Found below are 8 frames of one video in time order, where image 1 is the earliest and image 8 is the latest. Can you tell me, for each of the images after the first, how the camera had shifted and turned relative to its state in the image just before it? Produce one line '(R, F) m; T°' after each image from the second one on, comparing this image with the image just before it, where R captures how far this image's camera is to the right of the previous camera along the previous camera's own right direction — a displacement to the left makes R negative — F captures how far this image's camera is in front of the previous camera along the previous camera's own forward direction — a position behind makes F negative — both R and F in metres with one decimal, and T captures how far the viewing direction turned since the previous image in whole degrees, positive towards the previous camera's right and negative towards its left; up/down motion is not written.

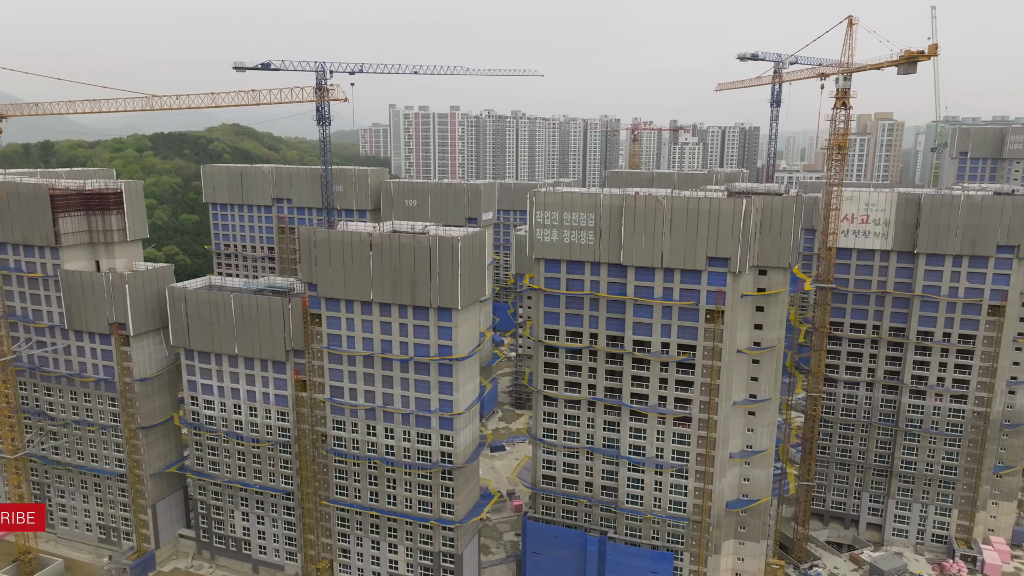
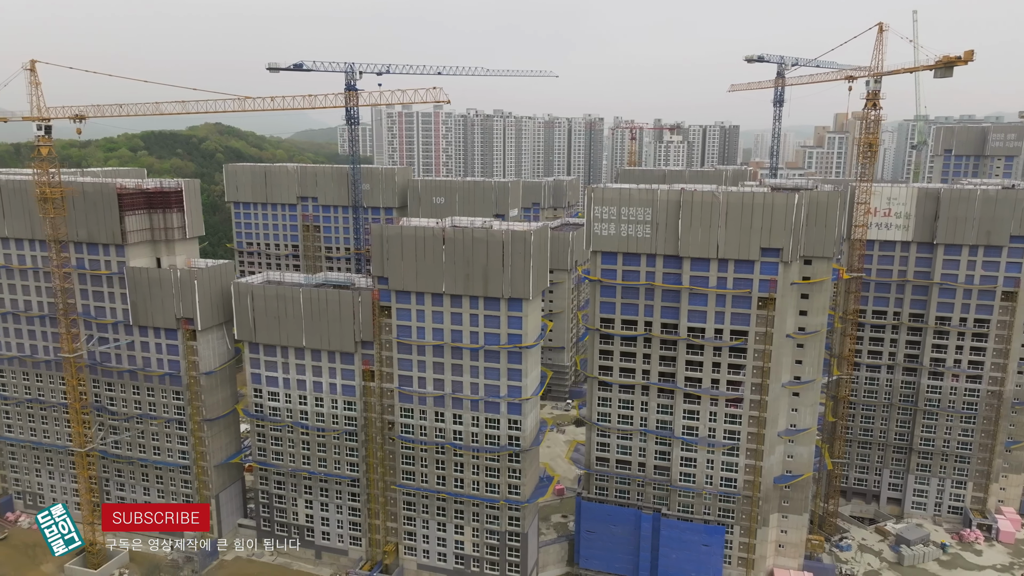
(-8.2, -3.0) m; +3°
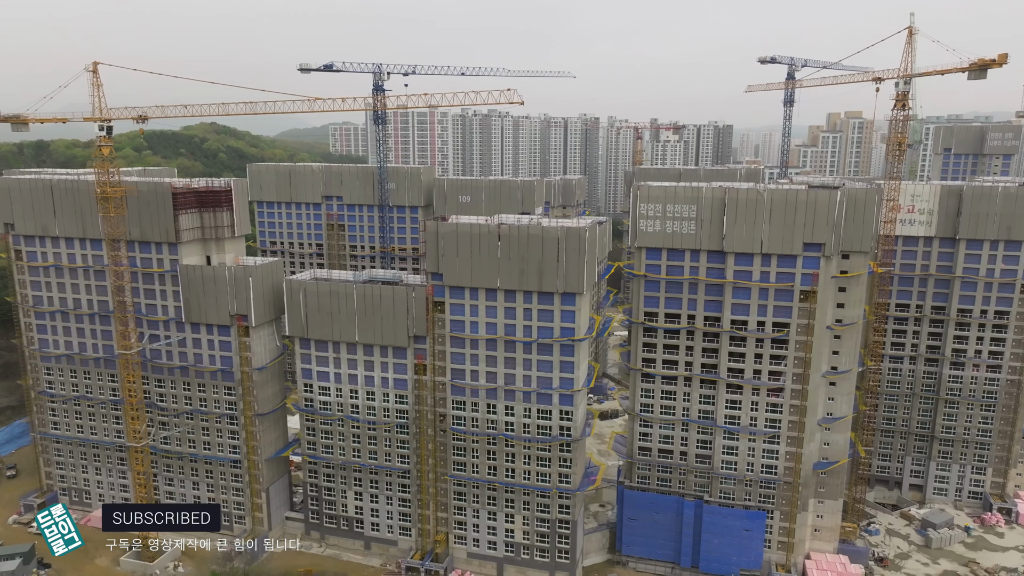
(-6.0, -1.8) m; +1°
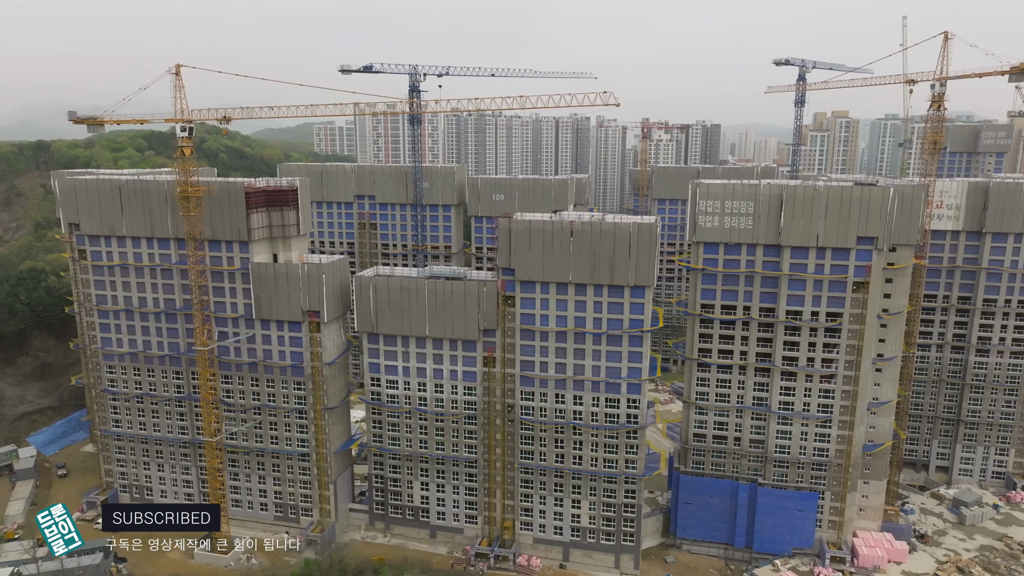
(-8.8, -2.3) m; +2°
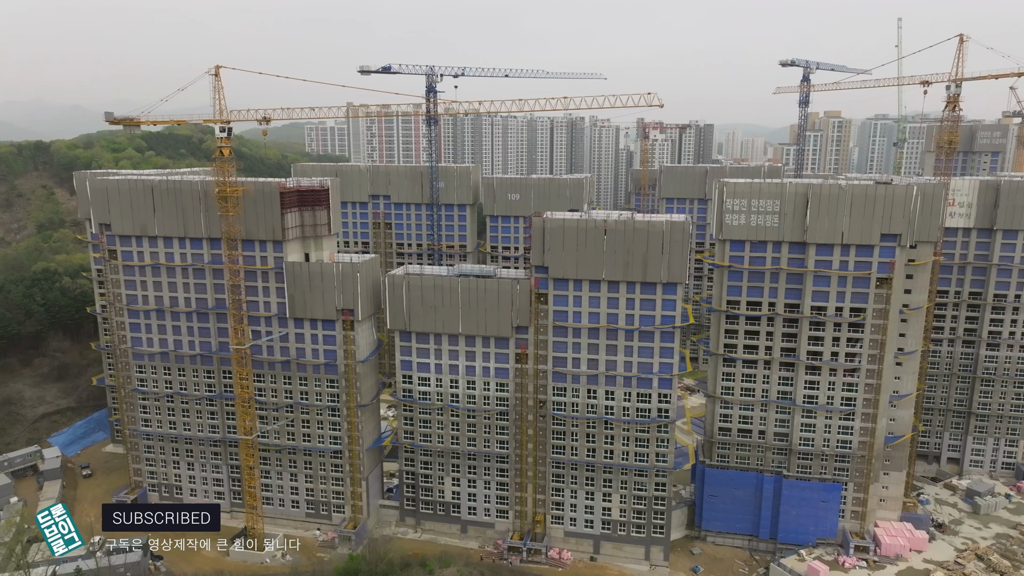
(-4.5, -1.1) m; +1°
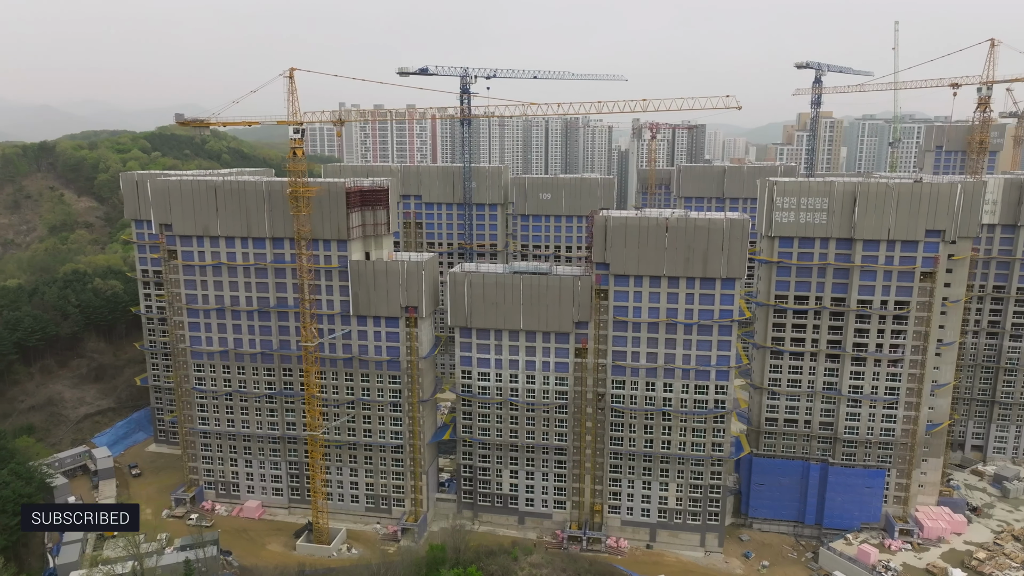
(-8.1, -1.8) m; +2°
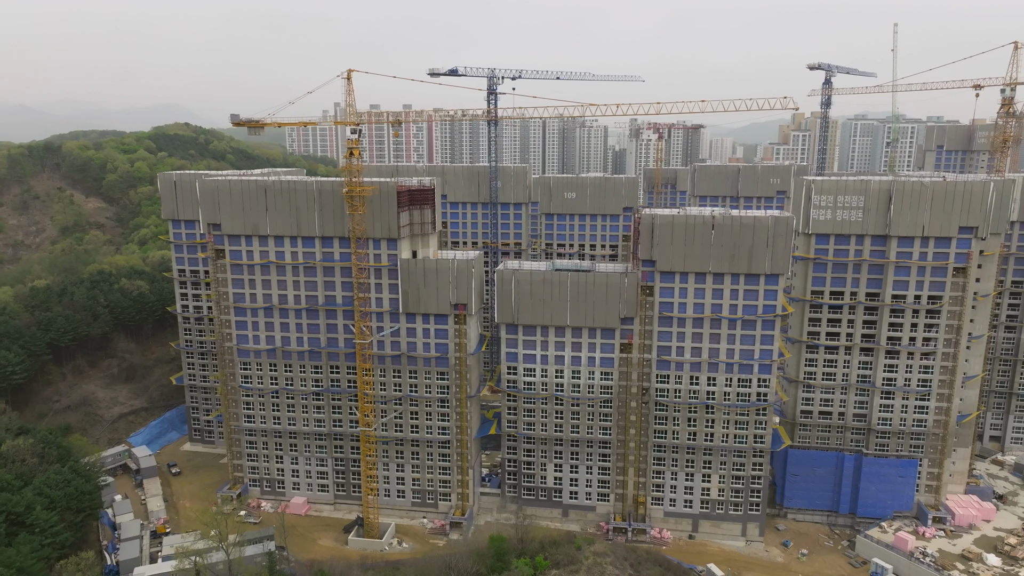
(-6.4, -1.3) m; +1°
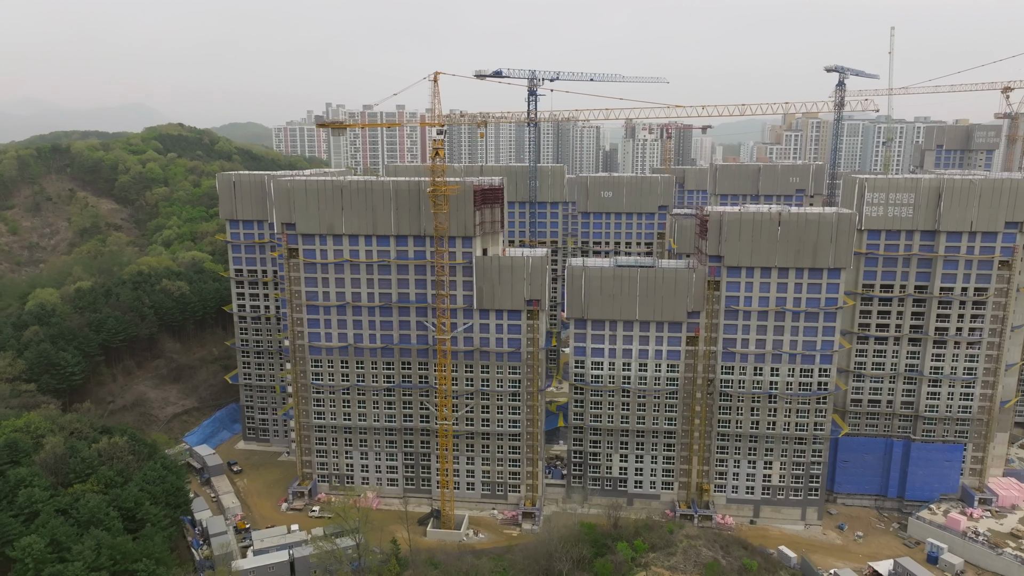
(-10.2, -1.9) m; +2°
